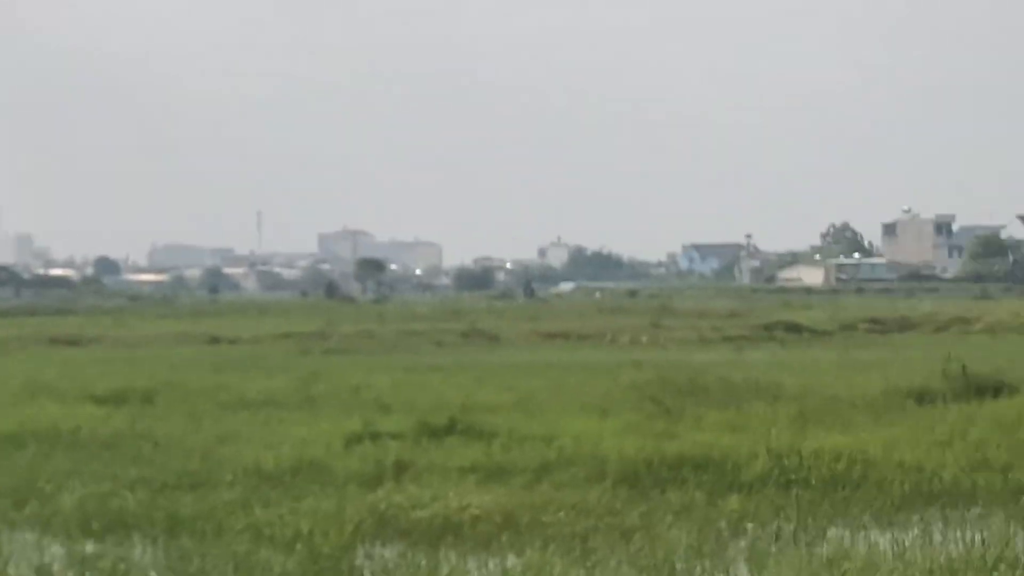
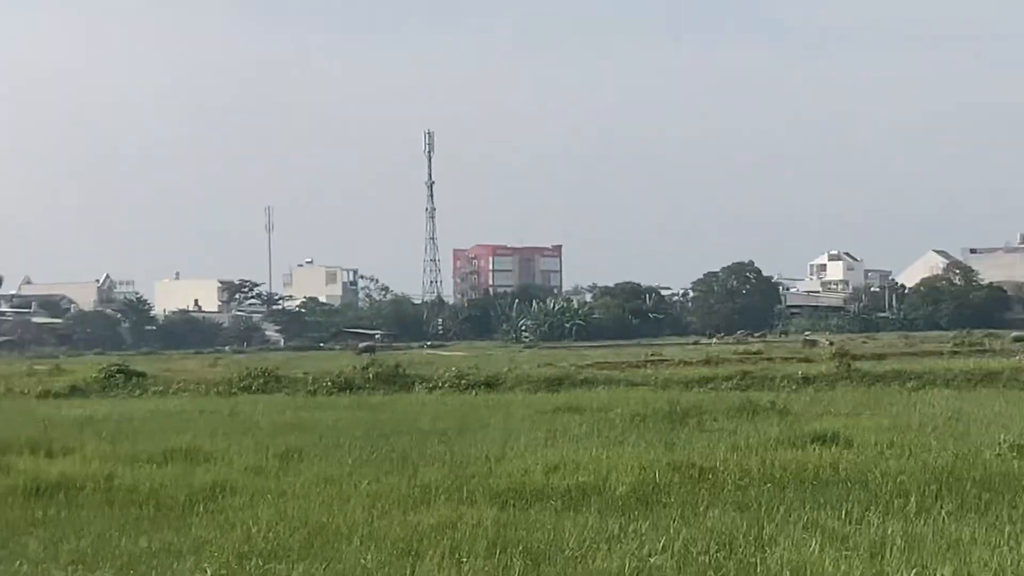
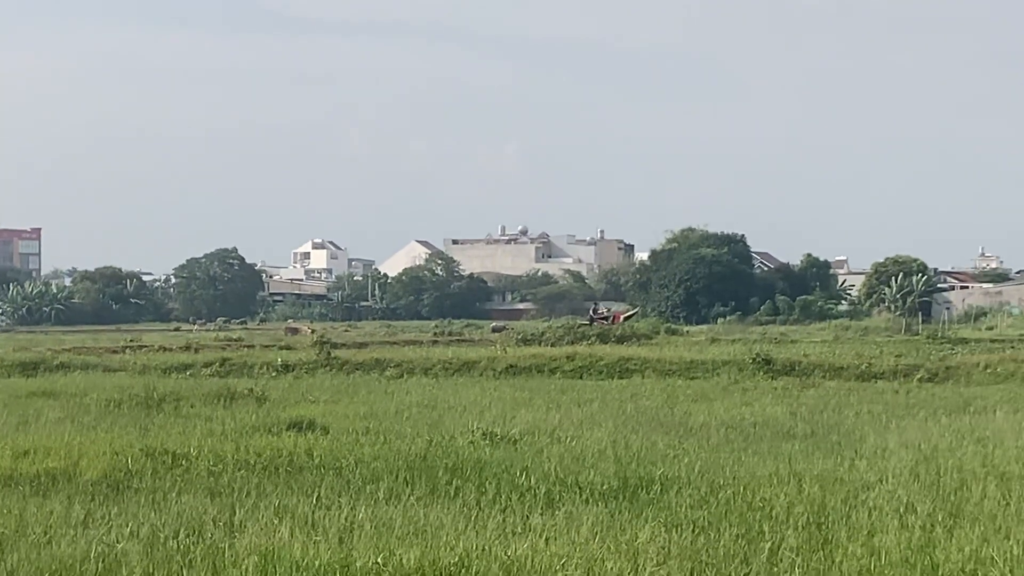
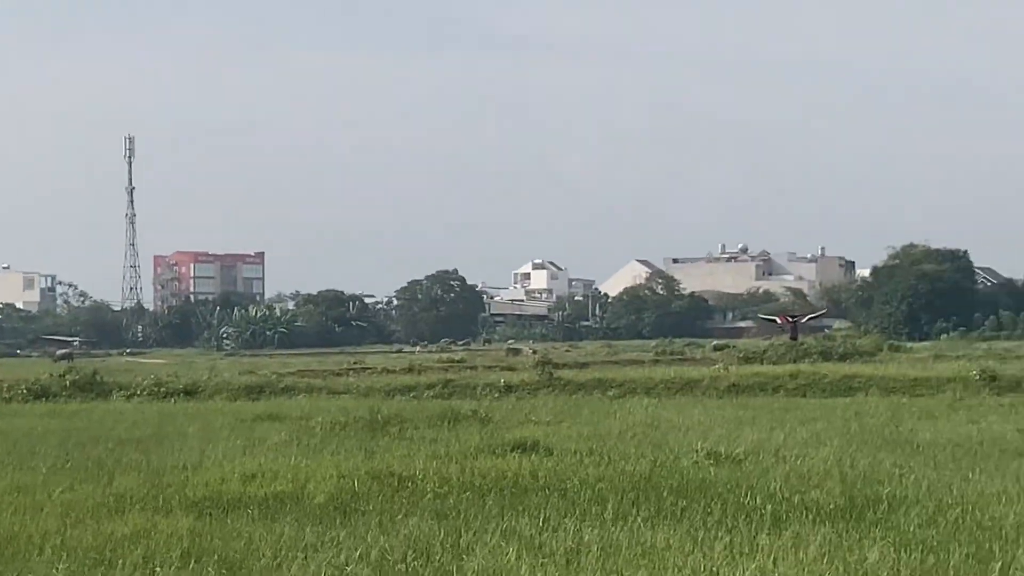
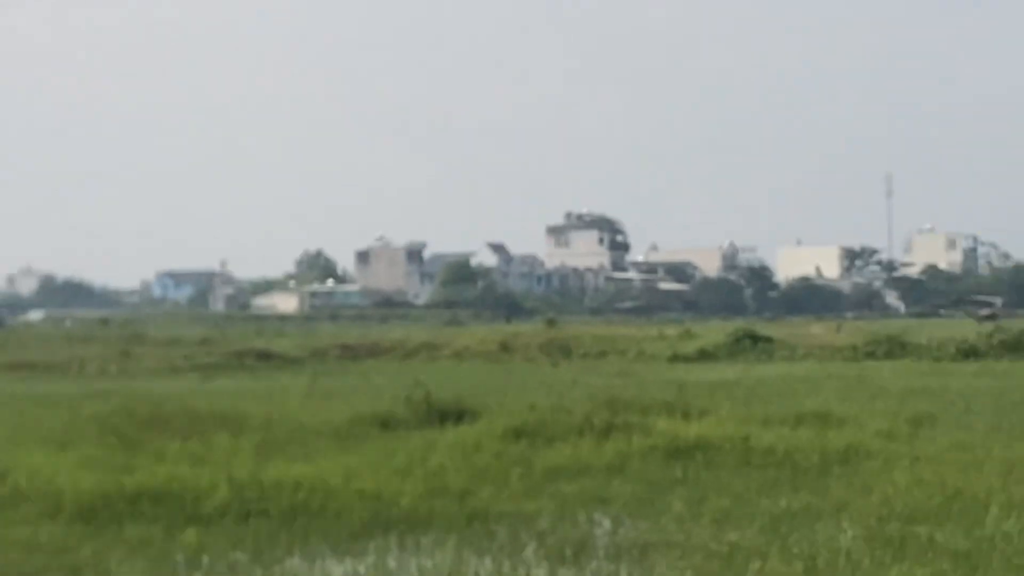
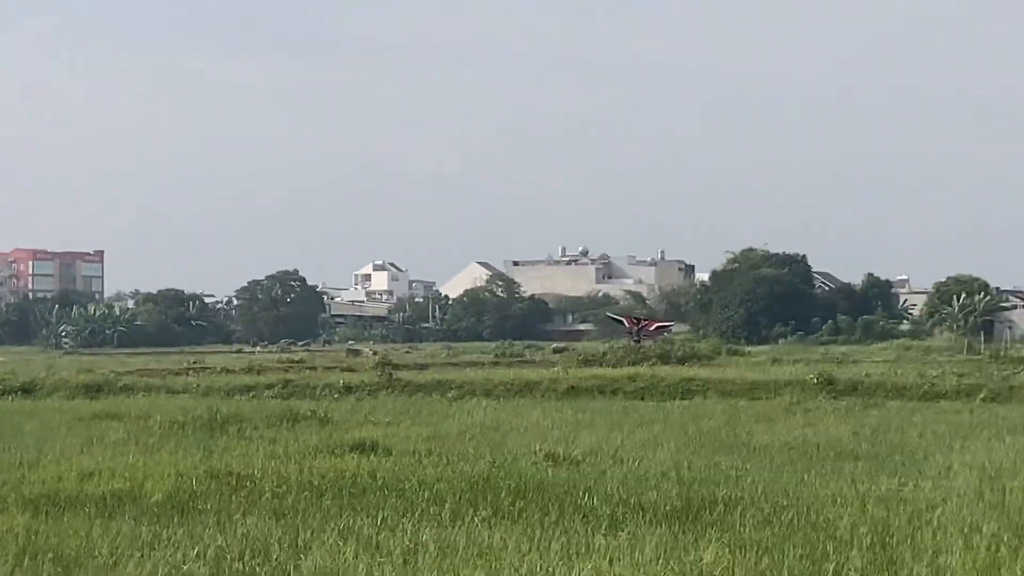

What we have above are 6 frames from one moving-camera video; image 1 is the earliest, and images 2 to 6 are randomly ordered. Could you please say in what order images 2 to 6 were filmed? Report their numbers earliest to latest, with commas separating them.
5, 2, 4, 6, 3
